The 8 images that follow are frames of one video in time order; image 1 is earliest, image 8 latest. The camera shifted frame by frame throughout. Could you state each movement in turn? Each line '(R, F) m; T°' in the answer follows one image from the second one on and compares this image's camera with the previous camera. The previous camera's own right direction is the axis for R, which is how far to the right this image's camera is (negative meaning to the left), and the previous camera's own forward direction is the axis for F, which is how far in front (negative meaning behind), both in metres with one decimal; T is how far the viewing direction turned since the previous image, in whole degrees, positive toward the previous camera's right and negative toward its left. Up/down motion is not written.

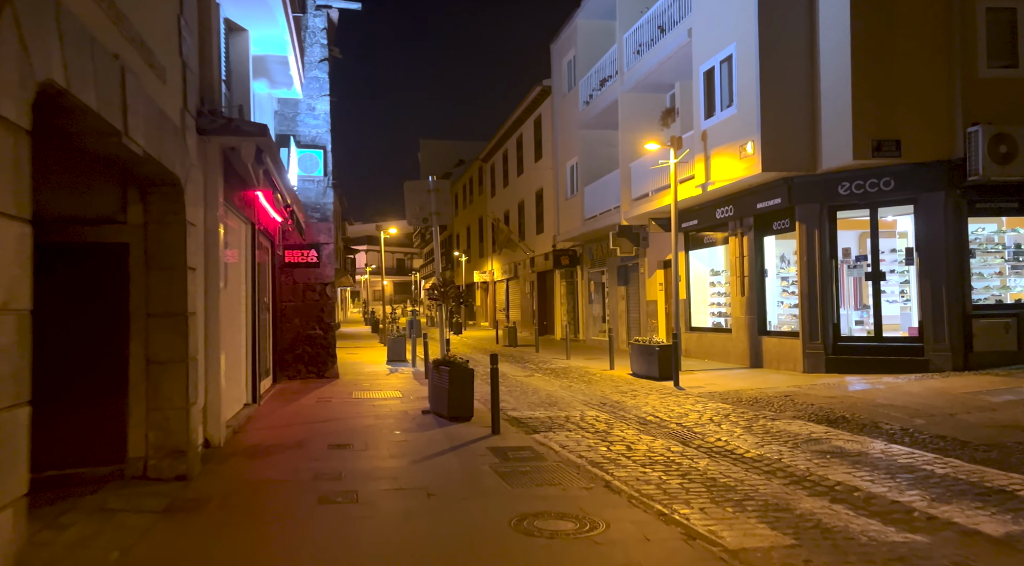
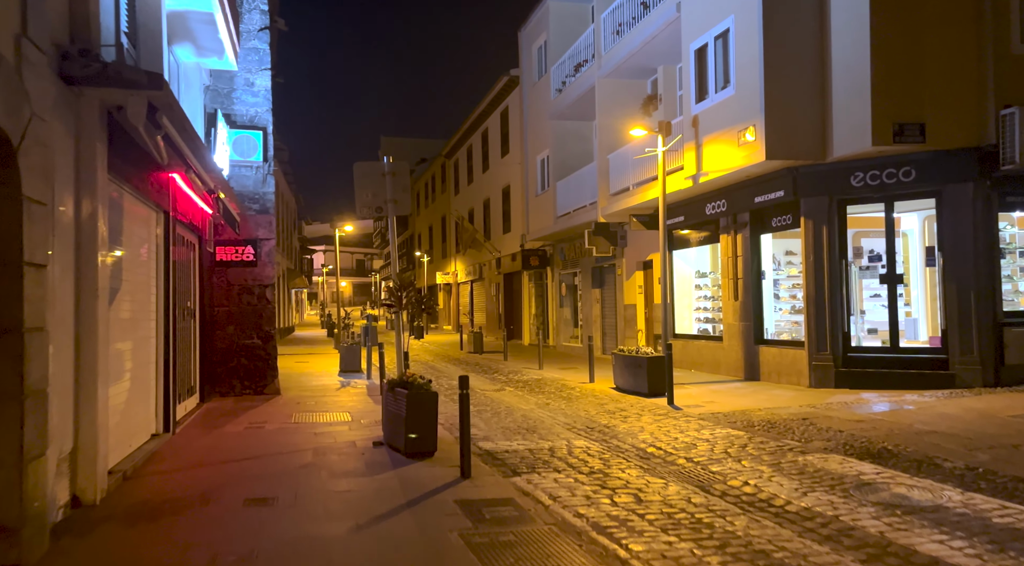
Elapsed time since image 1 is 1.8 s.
(-0.1, +2.0) m; +3°
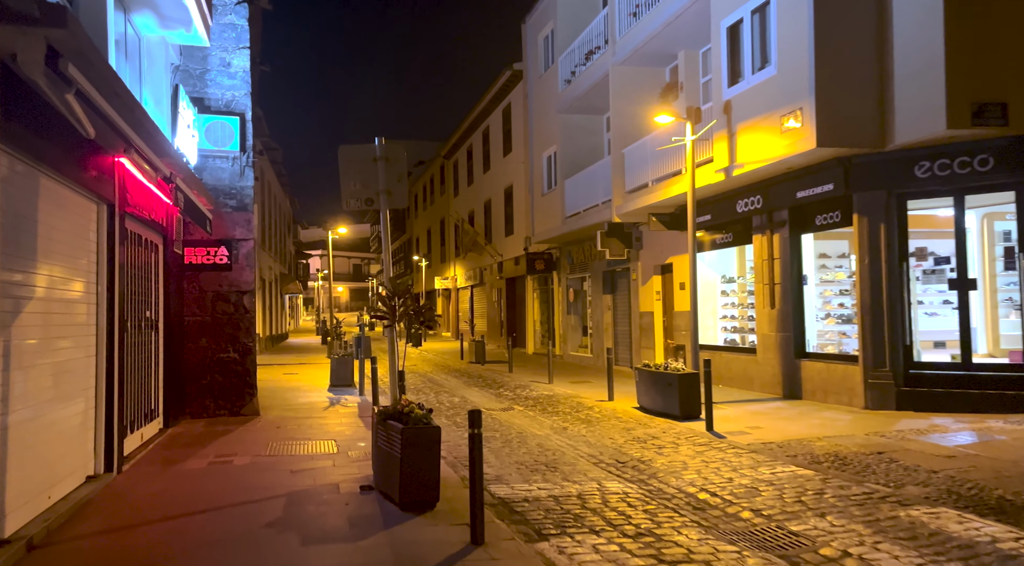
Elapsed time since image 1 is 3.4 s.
(-0.2, +1.7) m; 0°
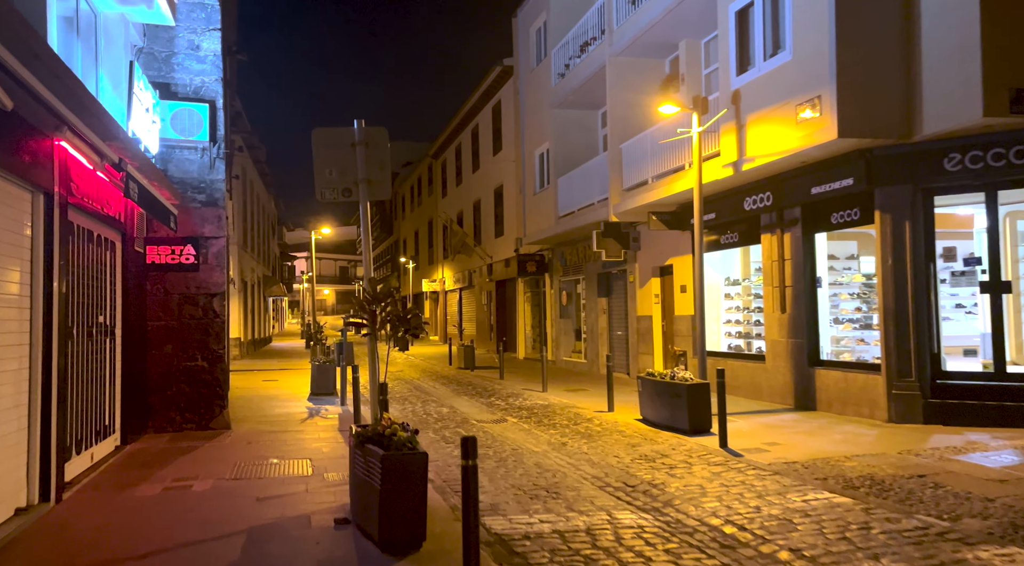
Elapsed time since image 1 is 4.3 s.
(-0.1, +1.0) m; +1°
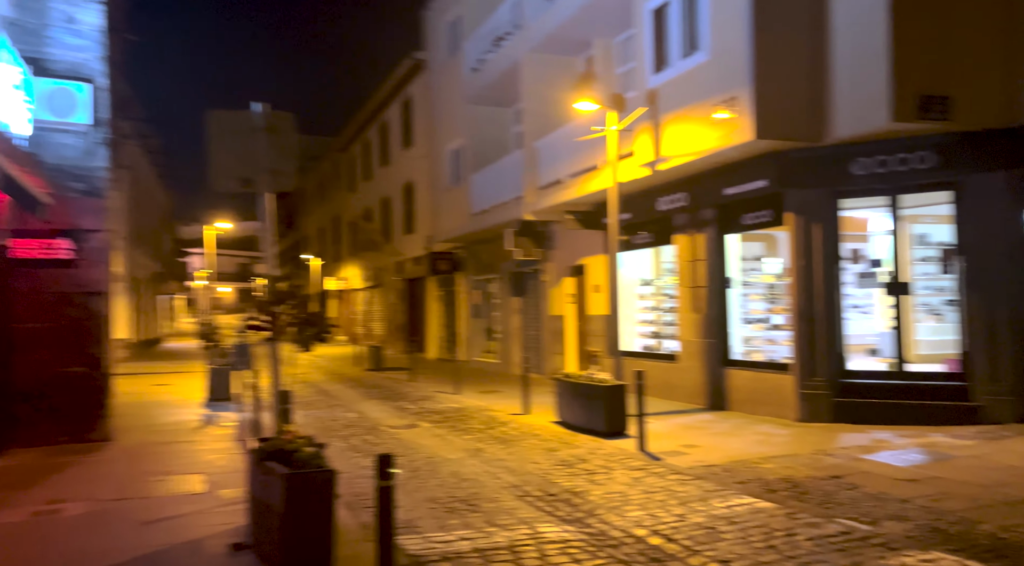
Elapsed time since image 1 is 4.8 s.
(-0.1, +0.4) m; +6°
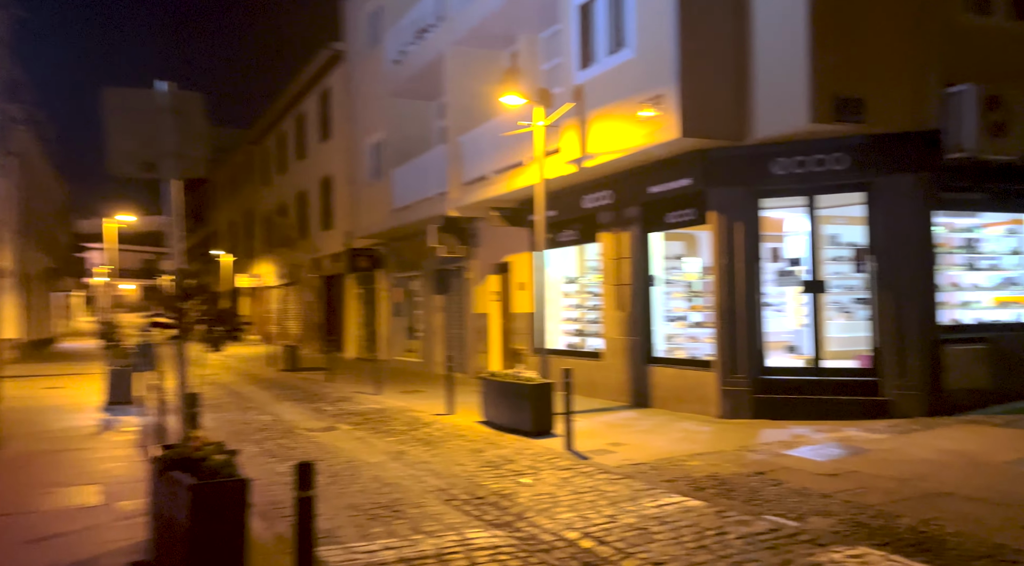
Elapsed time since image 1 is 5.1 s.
(-0.1, +0.2) m; +6°
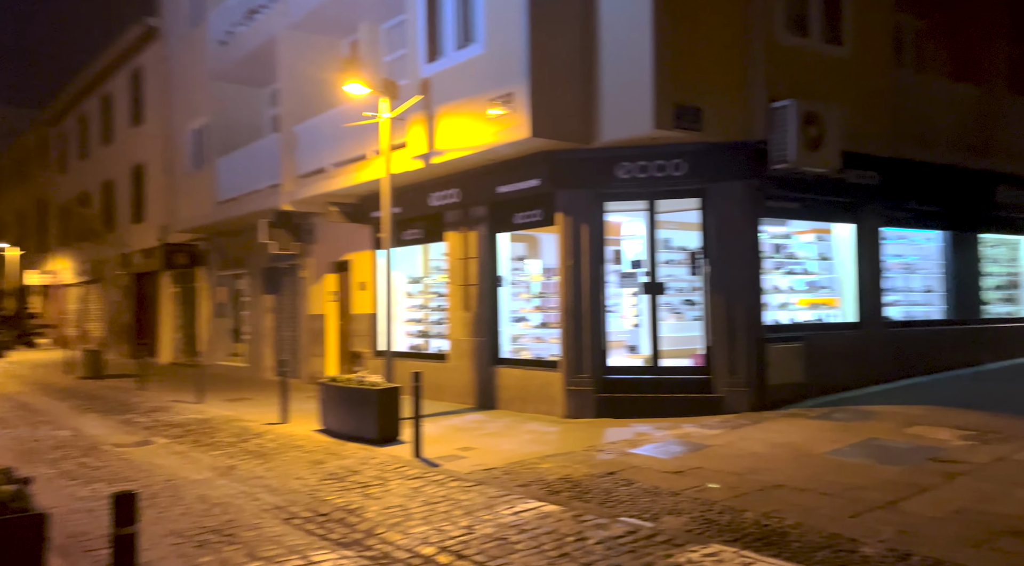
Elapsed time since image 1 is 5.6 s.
(-0.2, +0.4) m; +12°
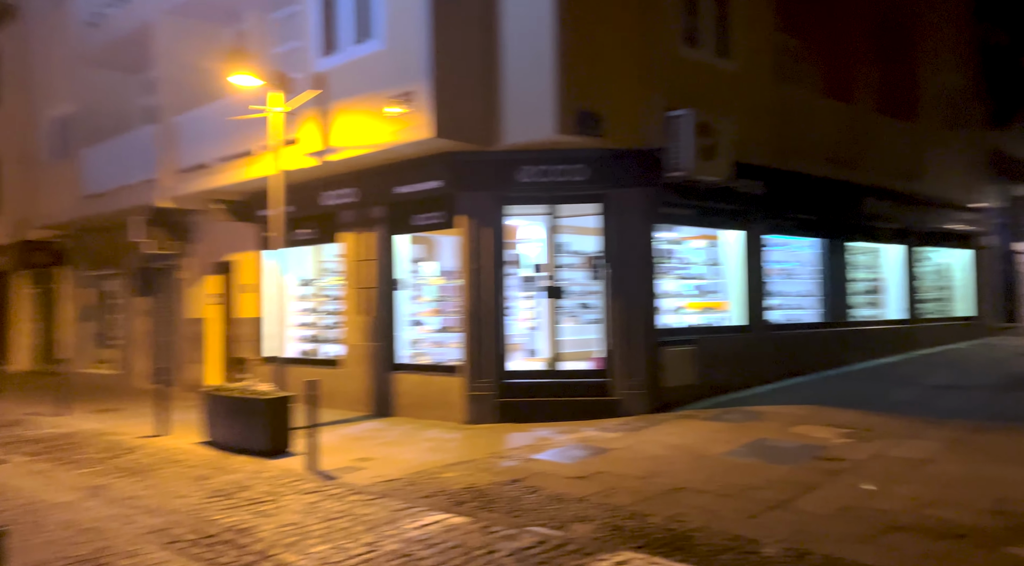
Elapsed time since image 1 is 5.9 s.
(-0.2, +0.2) m; +8°
